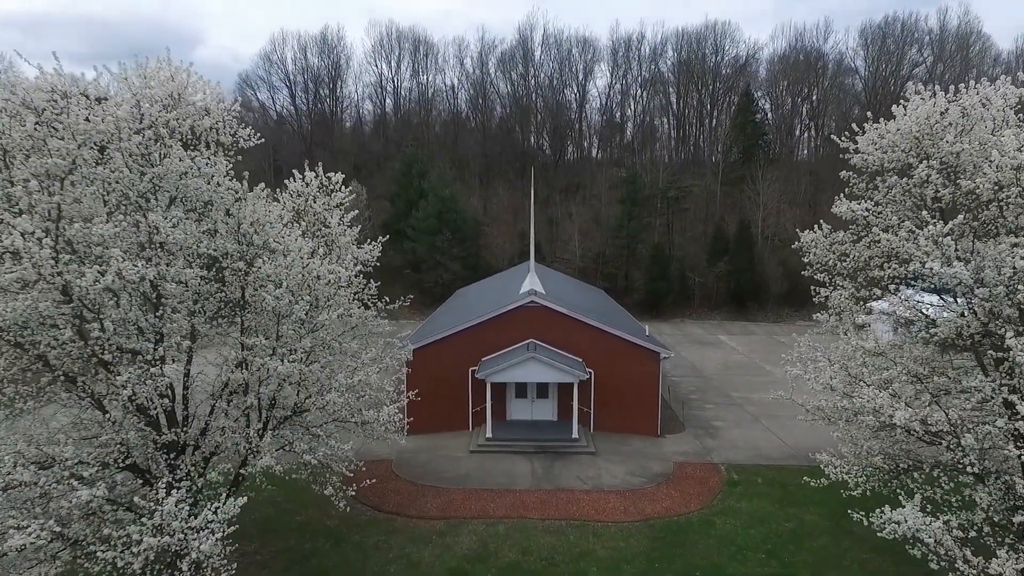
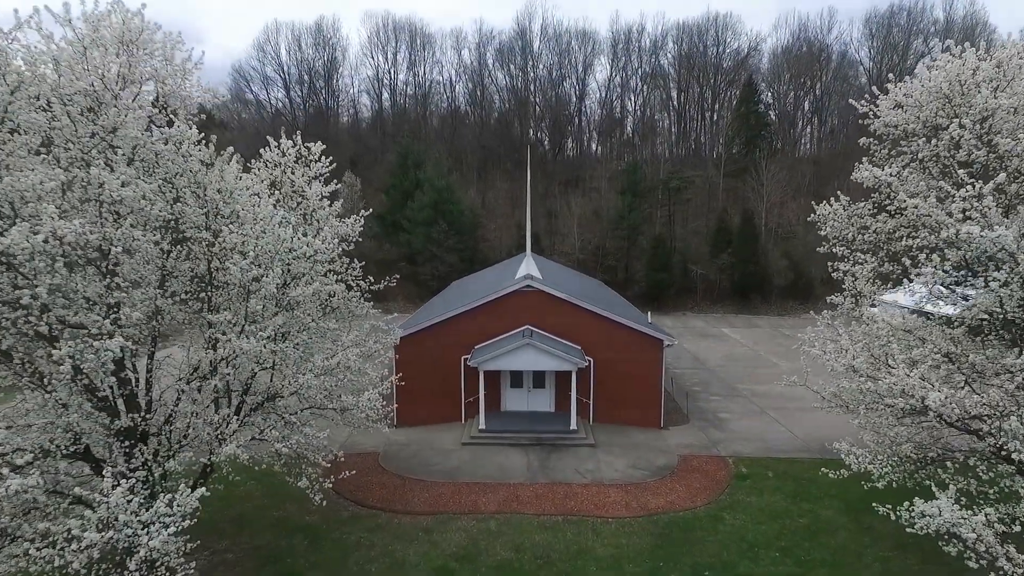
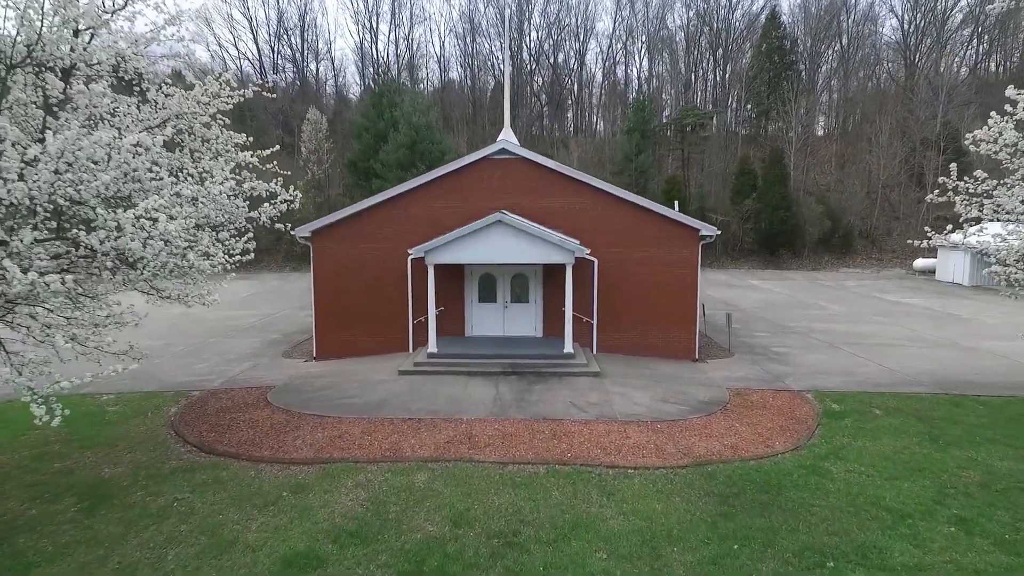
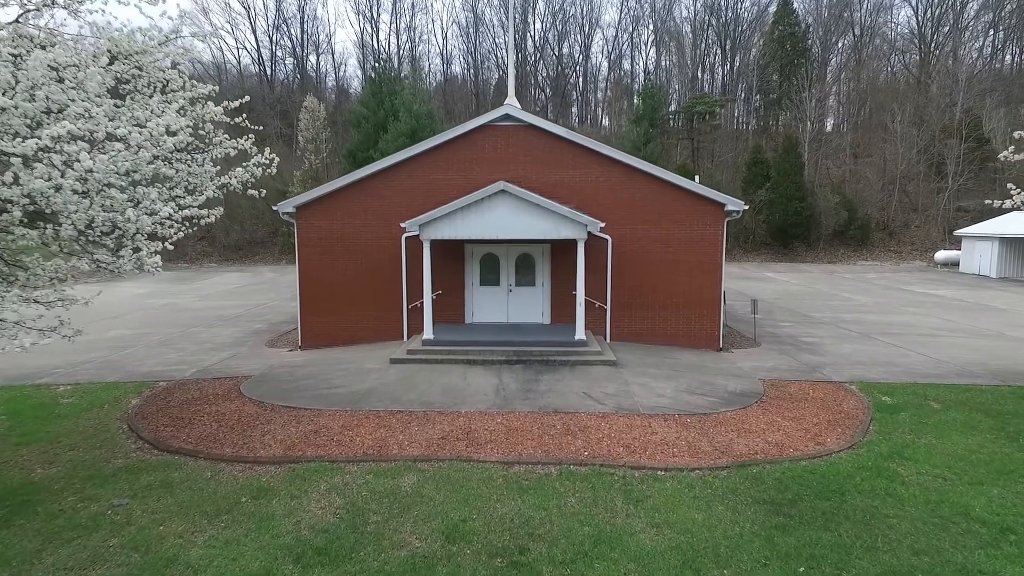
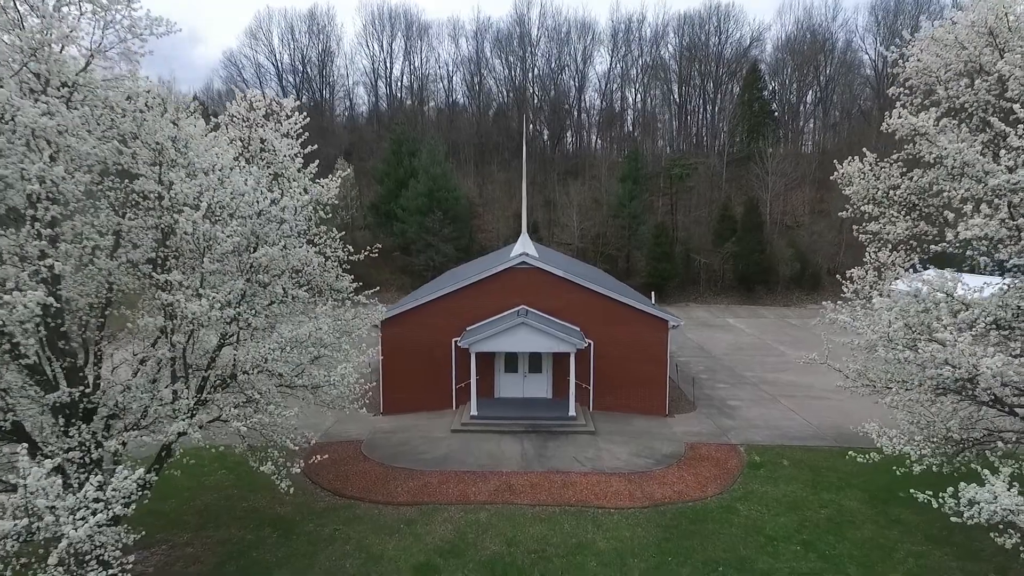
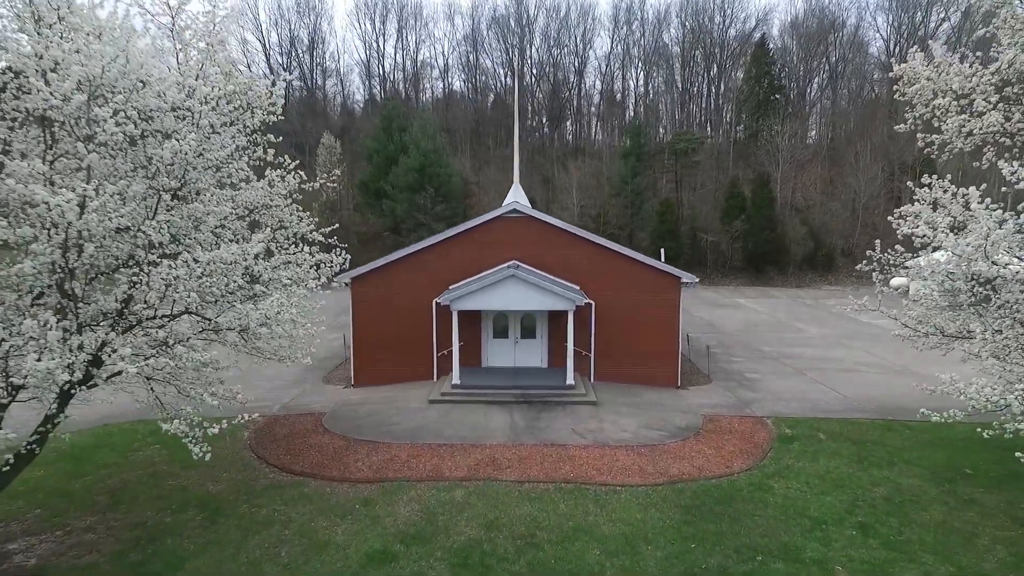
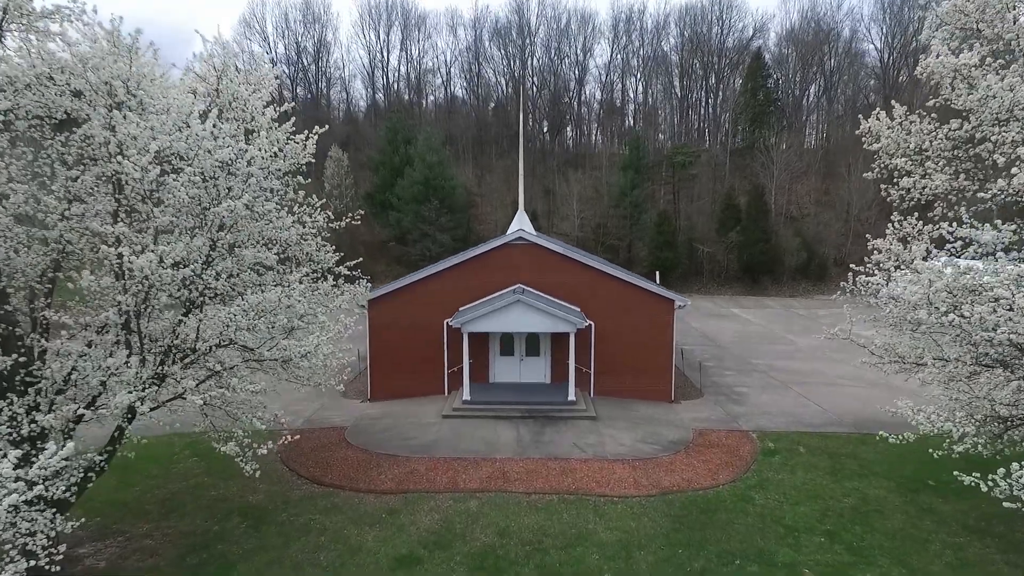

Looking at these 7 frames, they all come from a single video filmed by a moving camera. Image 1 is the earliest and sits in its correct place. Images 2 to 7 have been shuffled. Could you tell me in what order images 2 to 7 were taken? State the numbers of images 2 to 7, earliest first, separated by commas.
2, 5, 7, 6, 3, 4
